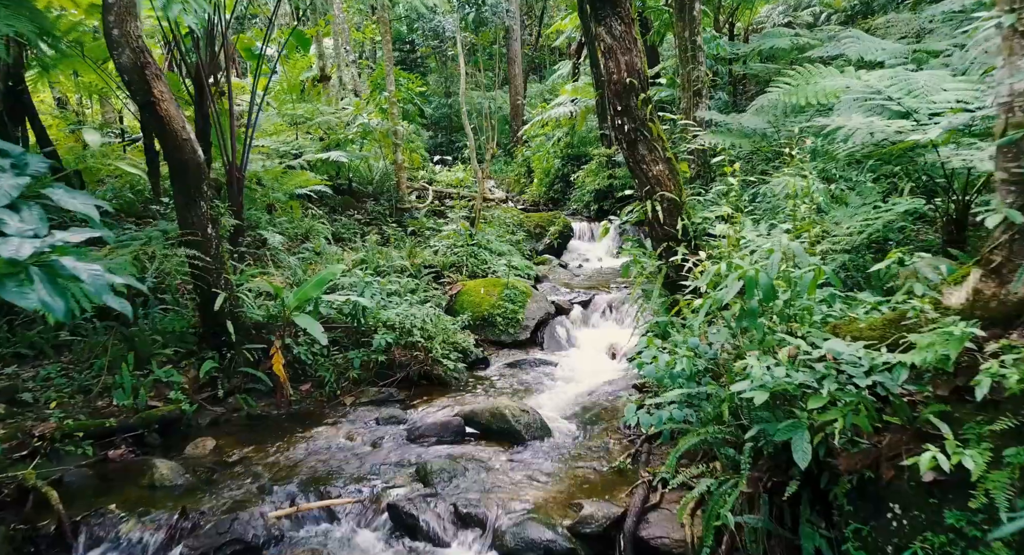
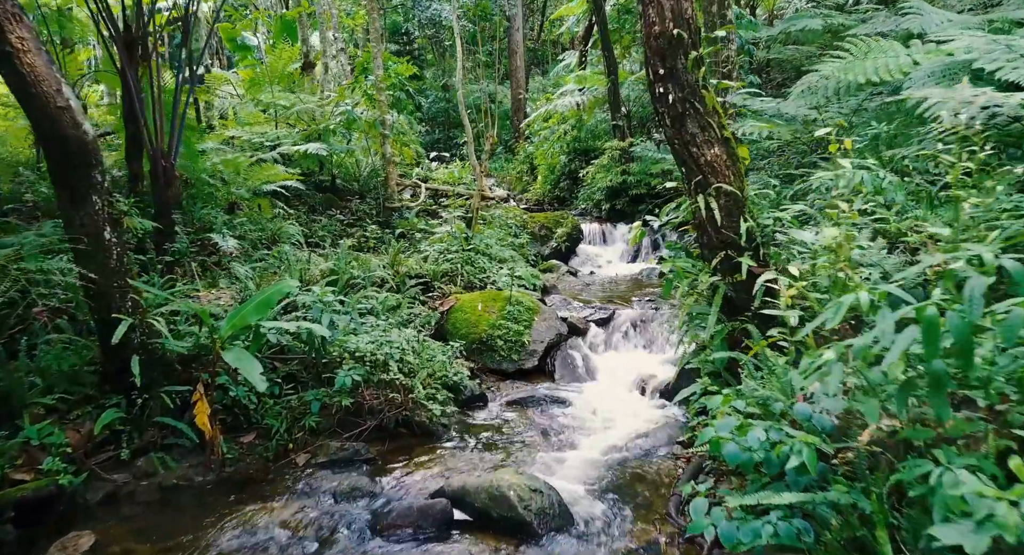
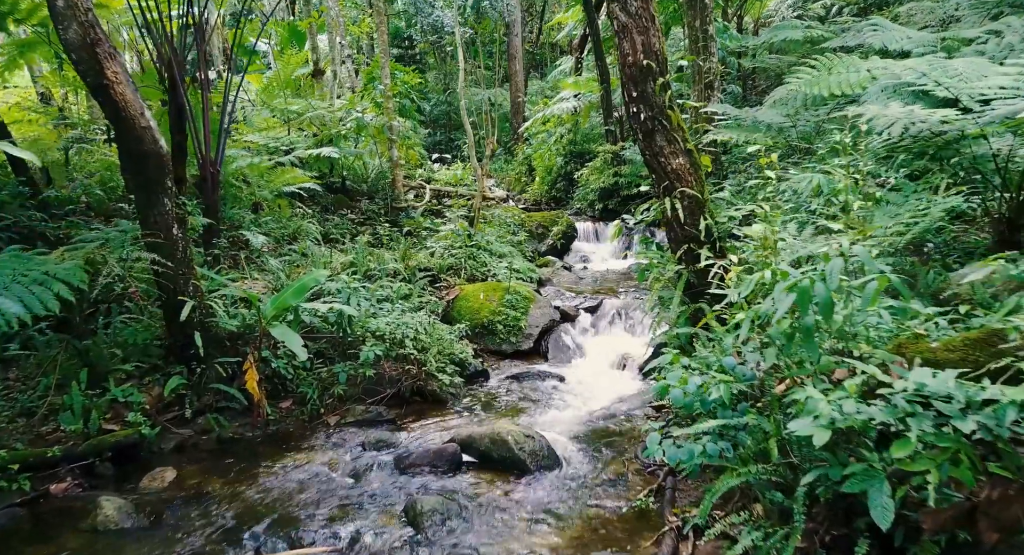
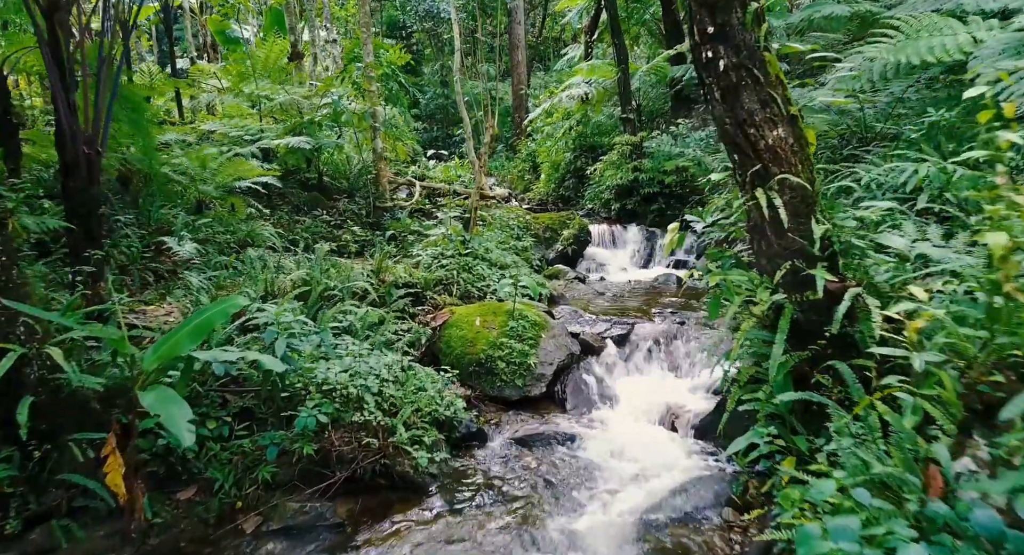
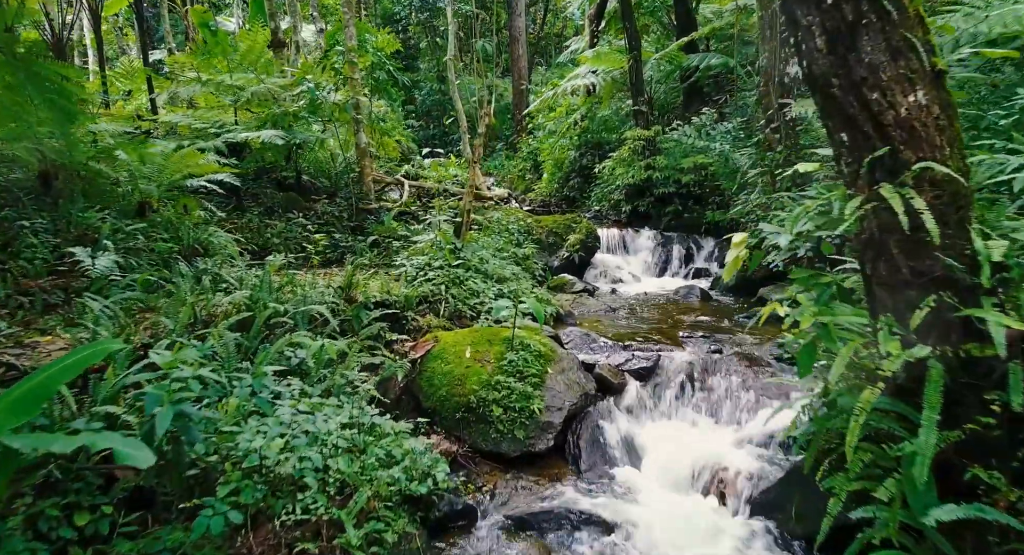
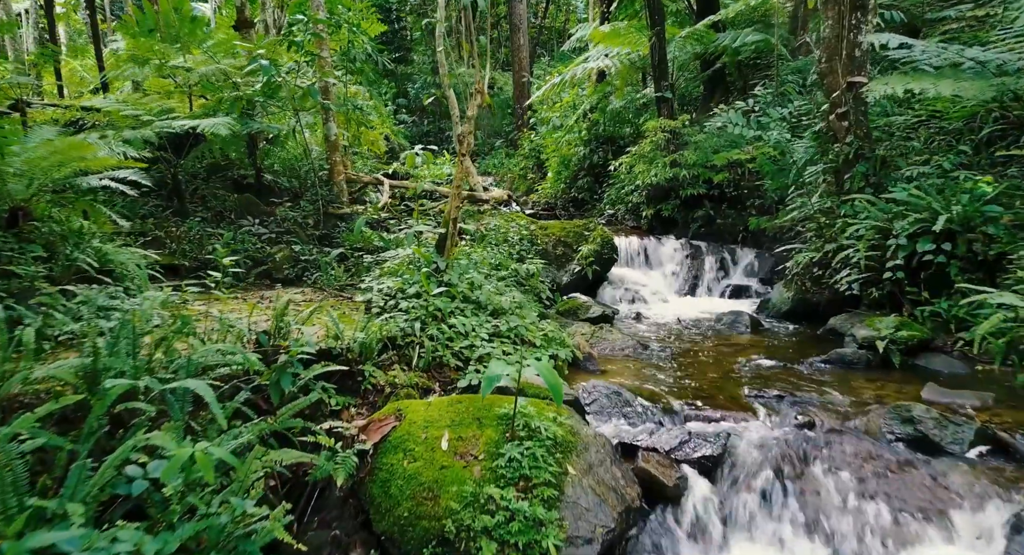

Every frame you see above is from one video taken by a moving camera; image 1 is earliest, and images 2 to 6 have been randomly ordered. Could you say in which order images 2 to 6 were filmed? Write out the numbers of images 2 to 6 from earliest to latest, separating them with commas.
3, 2, 4, 5, 6
